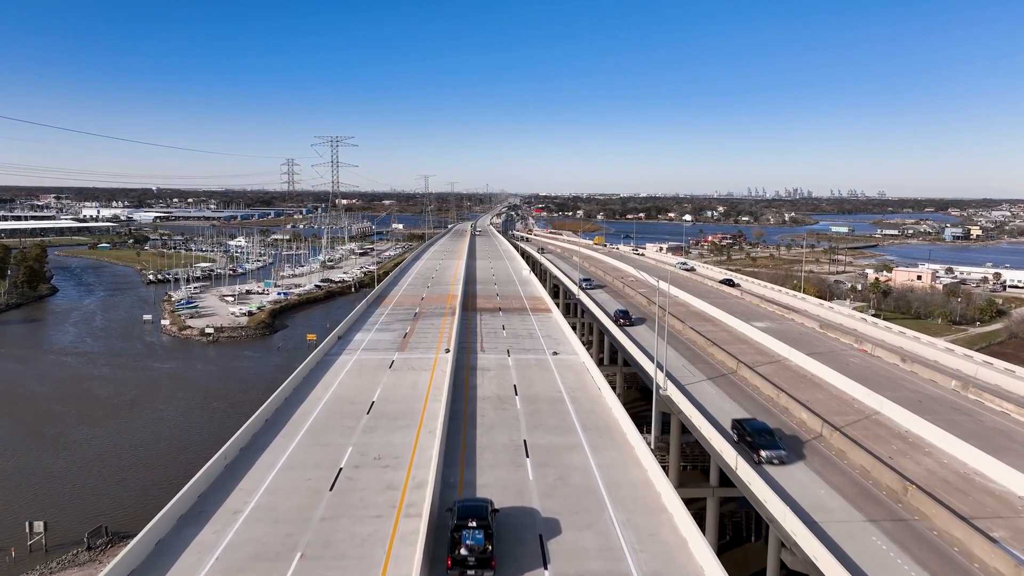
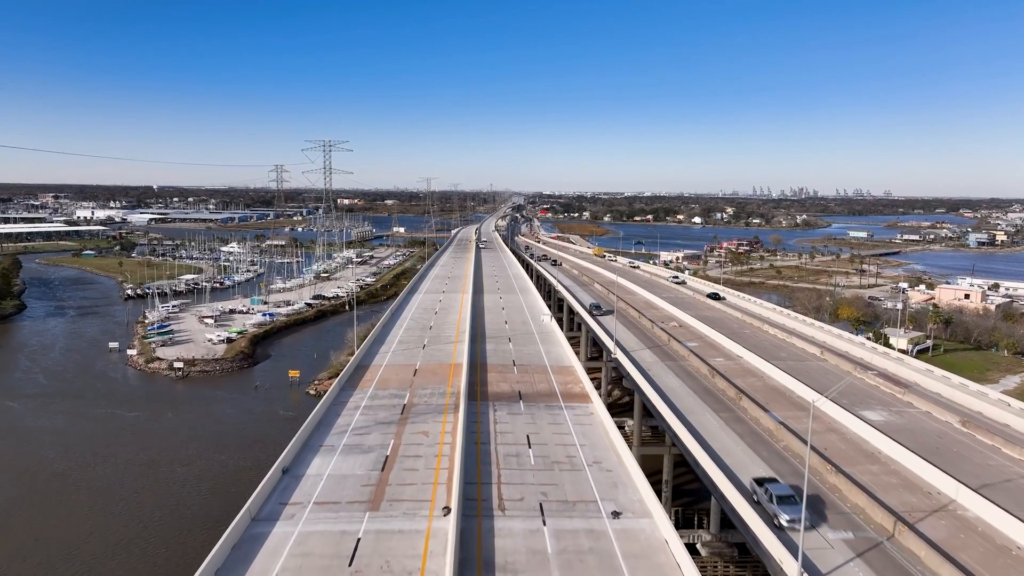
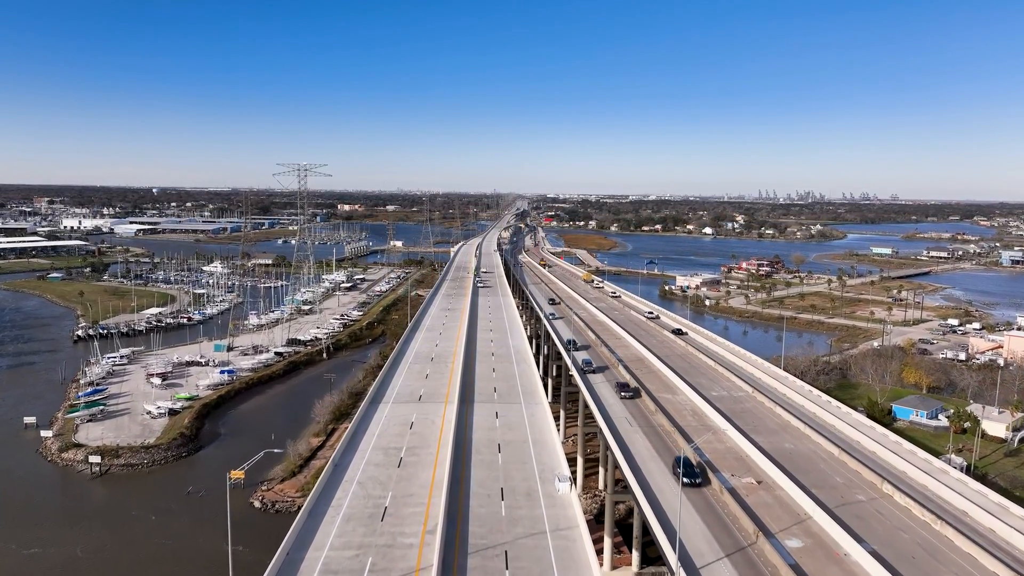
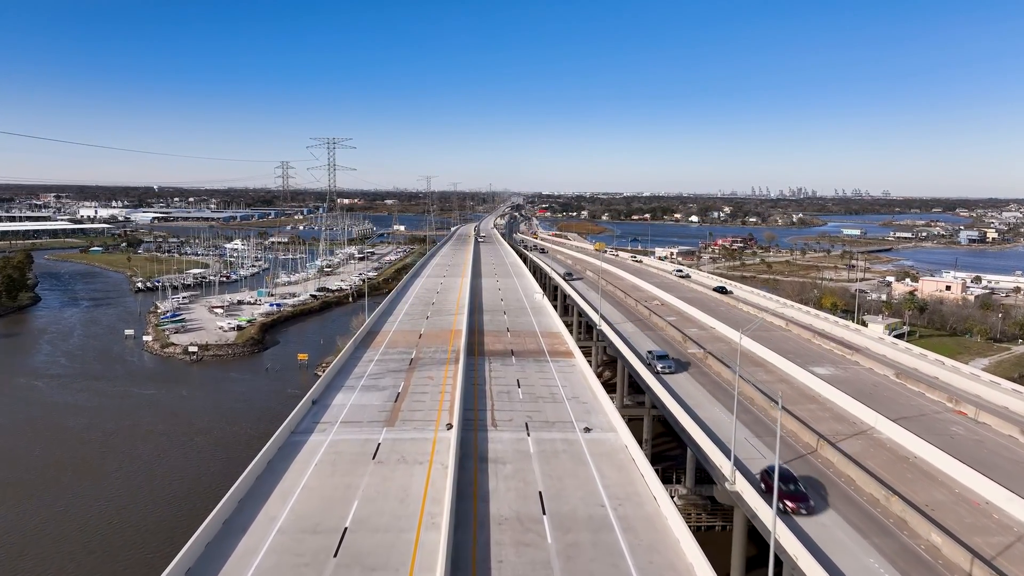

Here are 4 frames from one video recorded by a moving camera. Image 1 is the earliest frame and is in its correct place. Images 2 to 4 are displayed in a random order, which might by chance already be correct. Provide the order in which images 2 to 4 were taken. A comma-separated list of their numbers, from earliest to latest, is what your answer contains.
4, 2, 3
